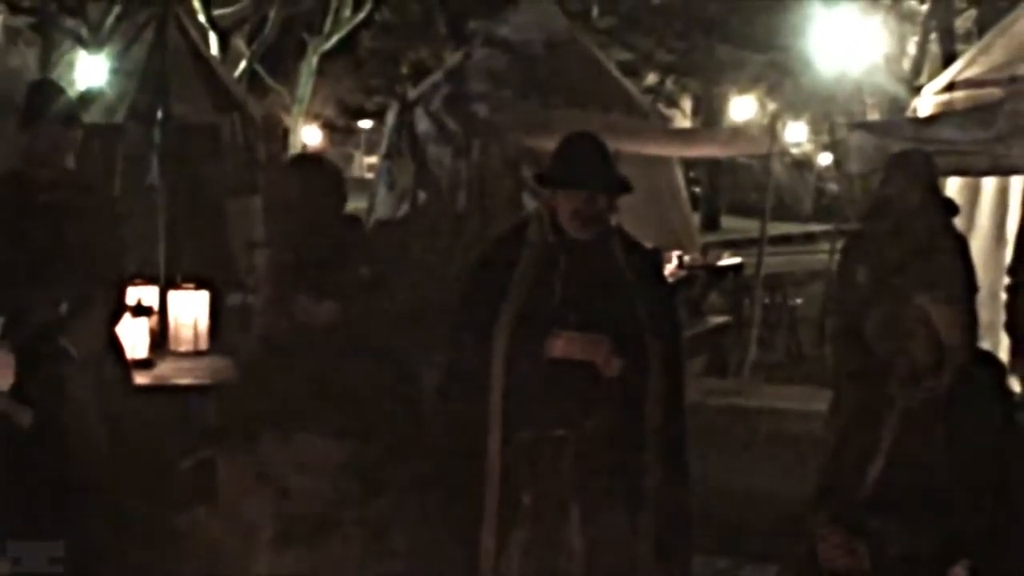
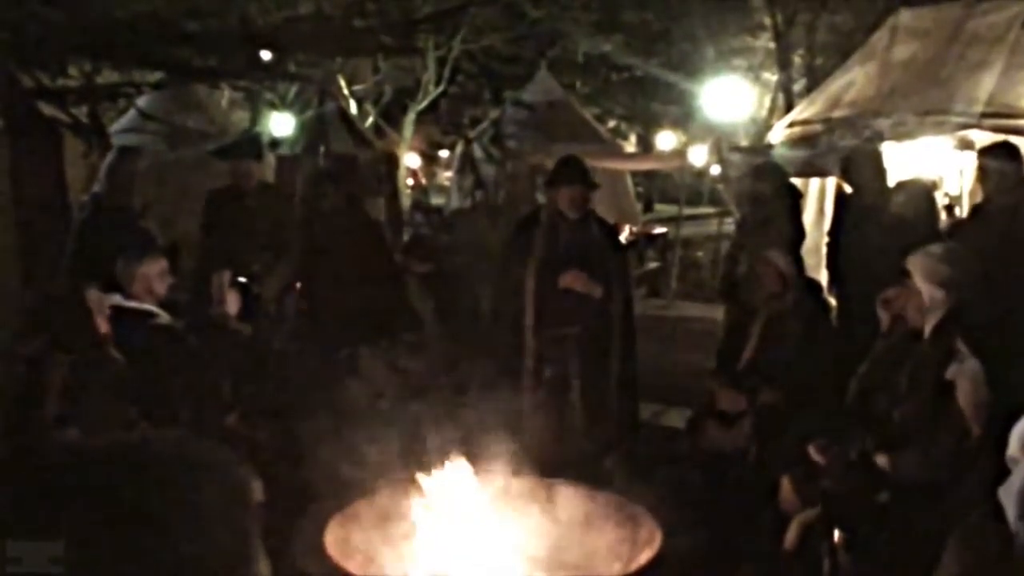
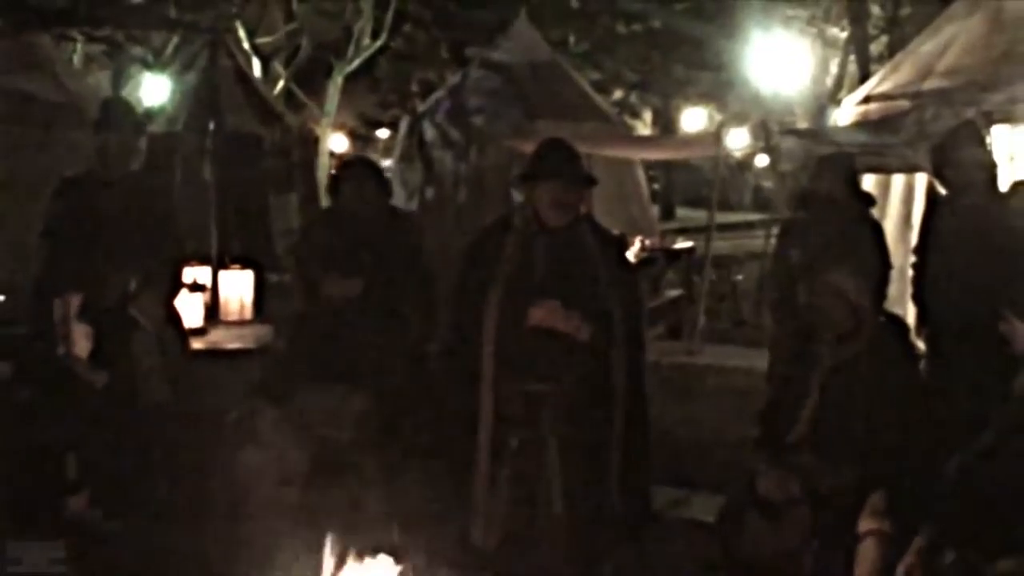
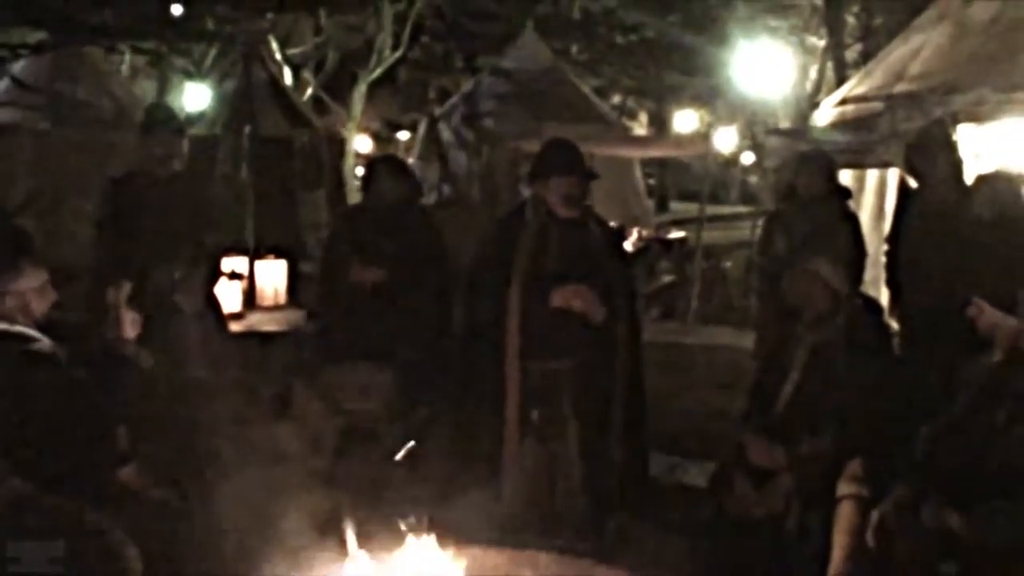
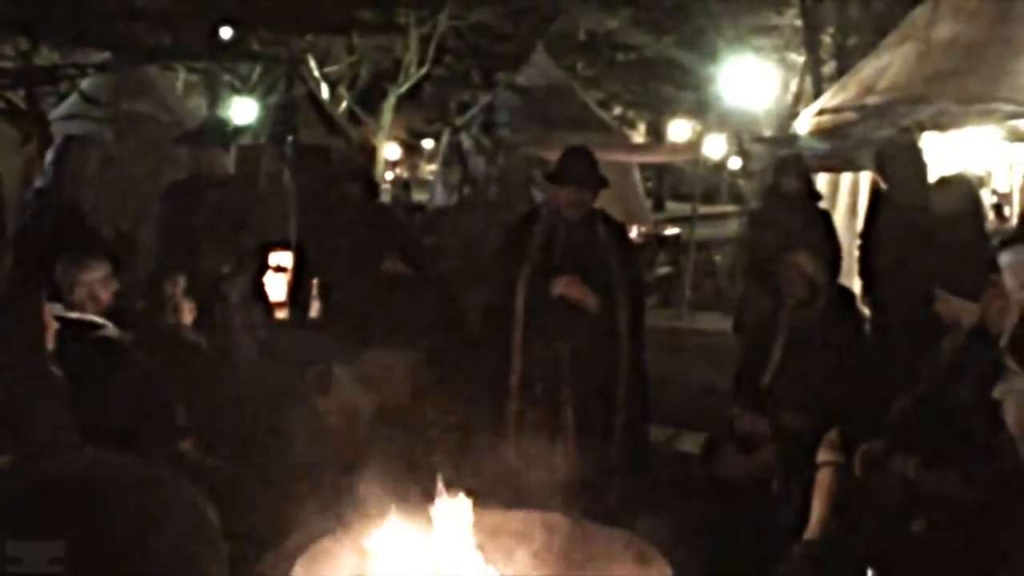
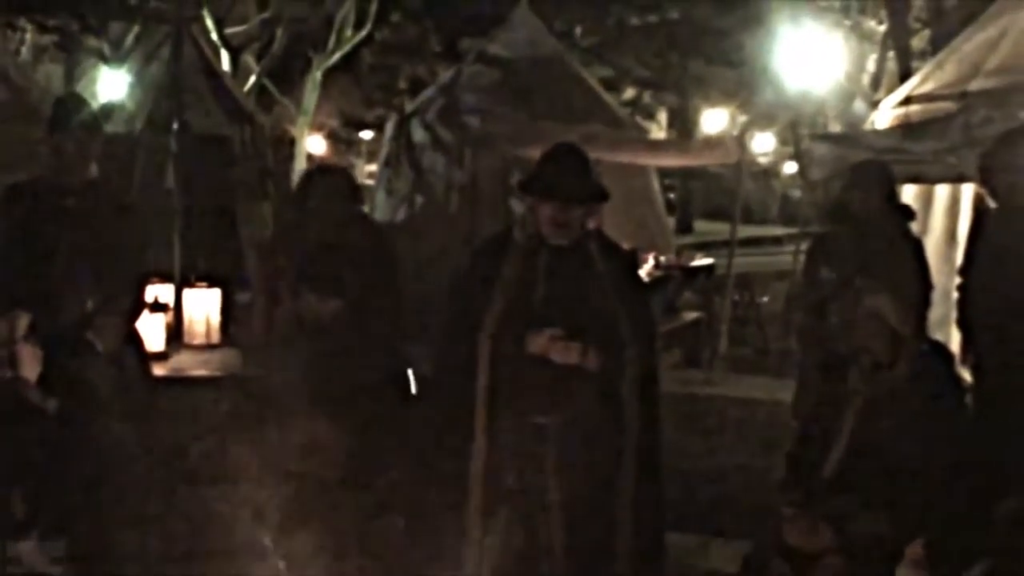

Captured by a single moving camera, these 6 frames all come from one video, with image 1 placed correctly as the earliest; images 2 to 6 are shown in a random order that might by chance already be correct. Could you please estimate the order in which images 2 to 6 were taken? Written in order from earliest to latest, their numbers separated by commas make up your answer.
6, 3, 4, 5, 2
